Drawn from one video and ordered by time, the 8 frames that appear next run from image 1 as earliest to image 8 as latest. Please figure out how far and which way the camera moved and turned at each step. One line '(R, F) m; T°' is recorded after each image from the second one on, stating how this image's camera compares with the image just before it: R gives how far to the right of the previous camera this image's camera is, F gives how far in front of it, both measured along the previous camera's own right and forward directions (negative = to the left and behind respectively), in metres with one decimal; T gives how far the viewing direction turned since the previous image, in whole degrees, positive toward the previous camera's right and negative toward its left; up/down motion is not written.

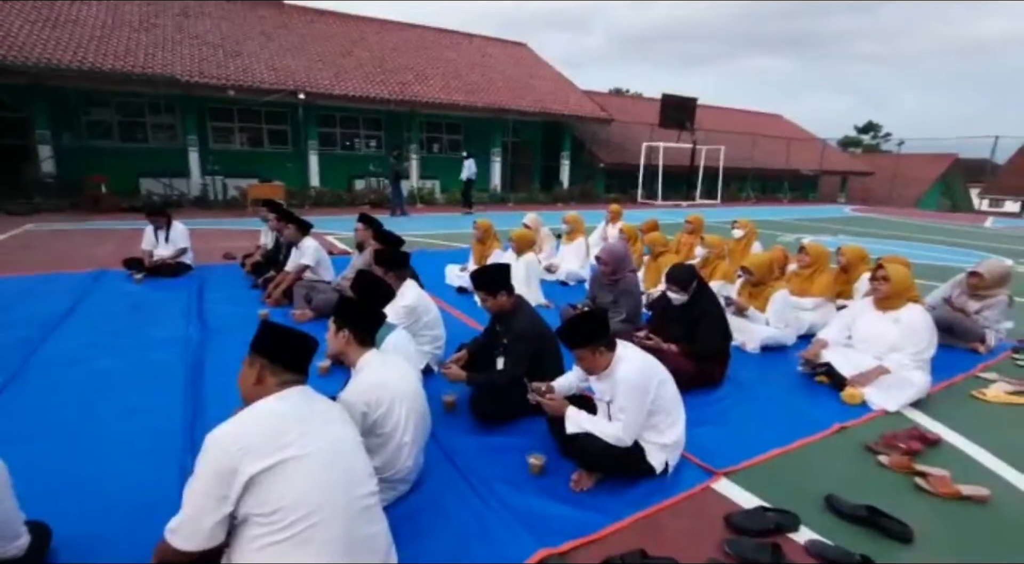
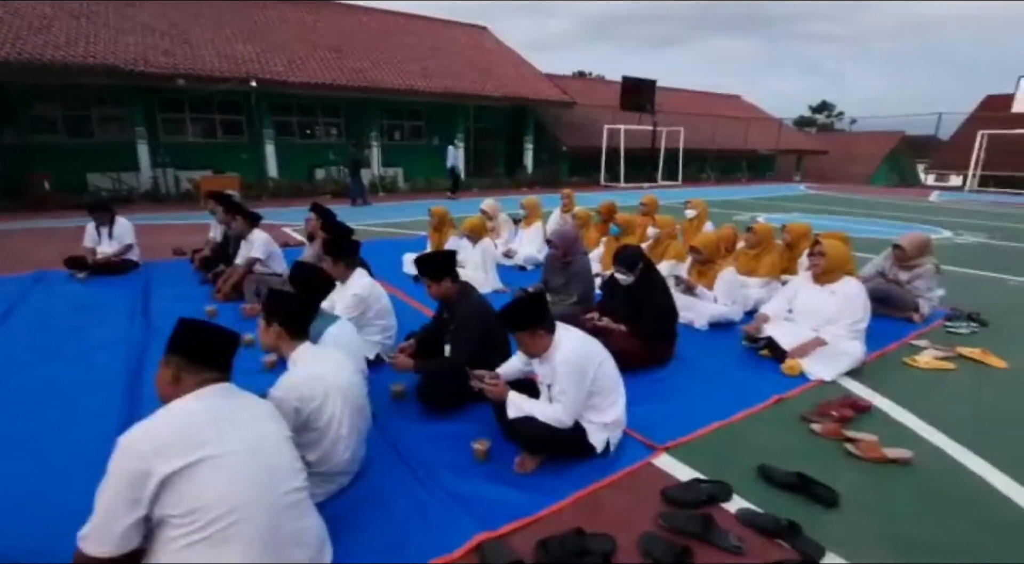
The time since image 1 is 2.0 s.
(+0.2, 0.0) m; +3°
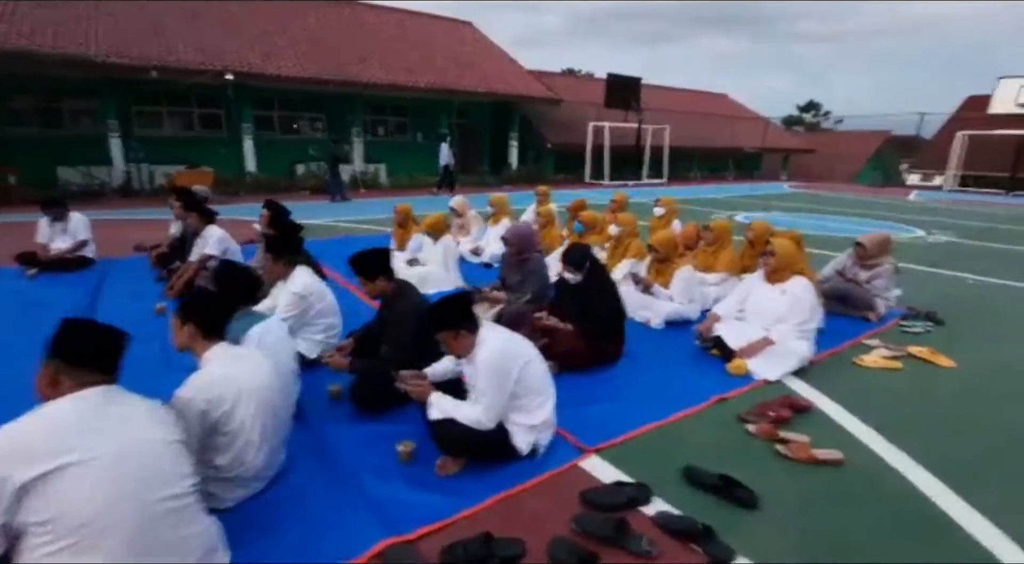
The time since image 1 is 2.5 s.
(+0.4, +0.1) m; +1°
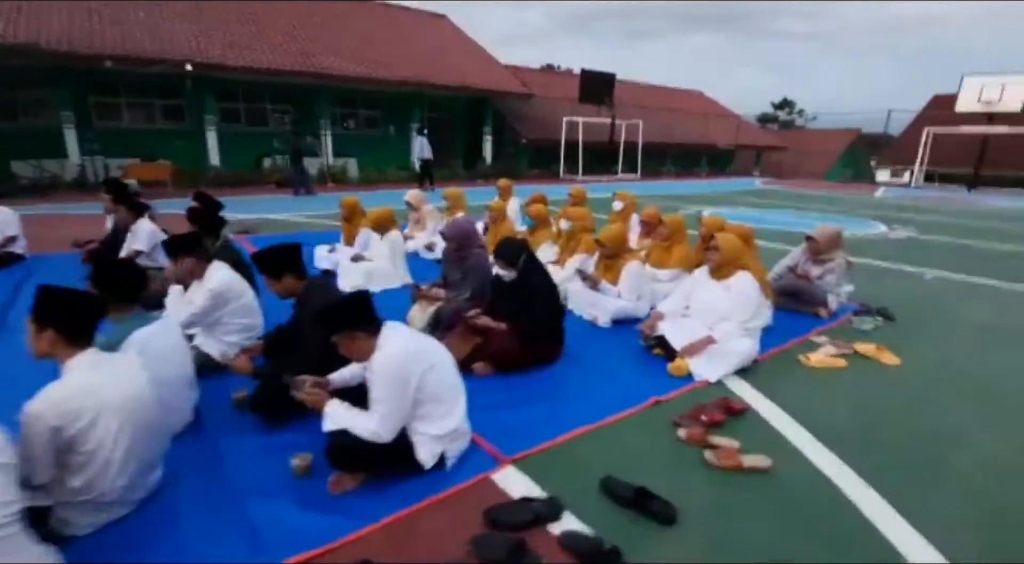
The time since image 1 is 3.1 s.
(+0.4, +0.2) m; +2°
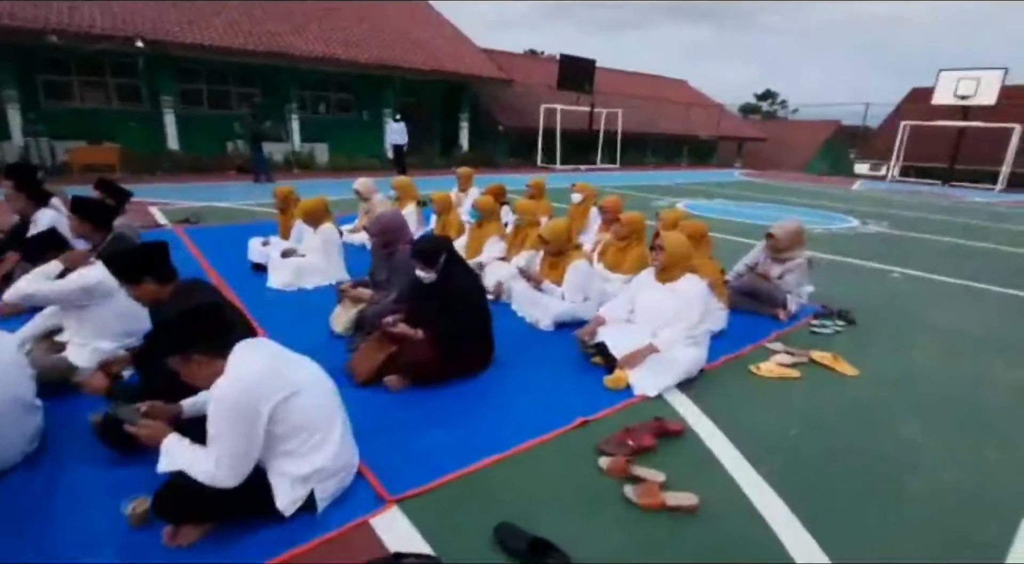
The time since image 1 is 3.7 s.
(+0.5, +0.4) m; +2°
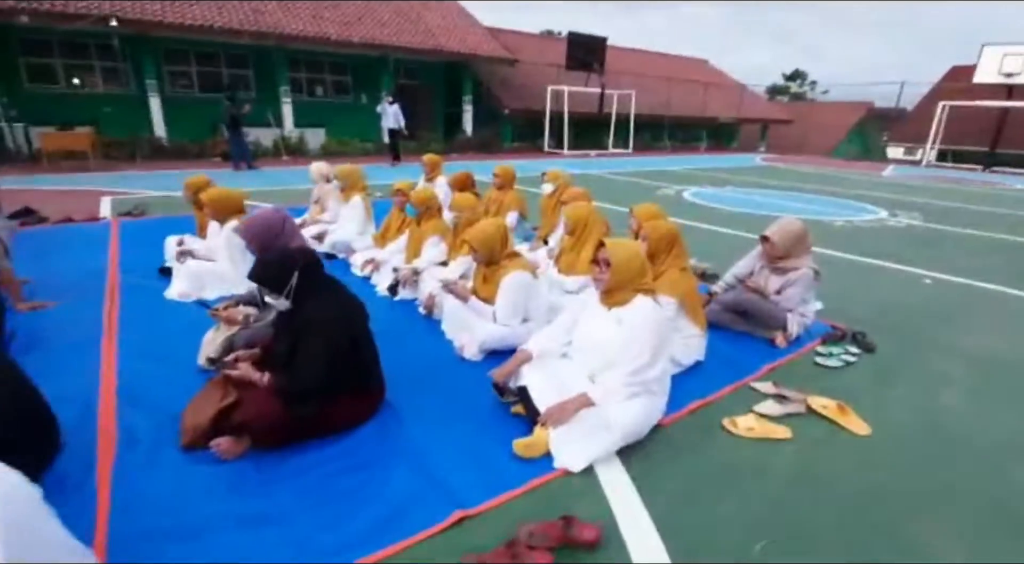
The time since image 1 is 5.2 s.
(+0.7, +1.0) m; -2°
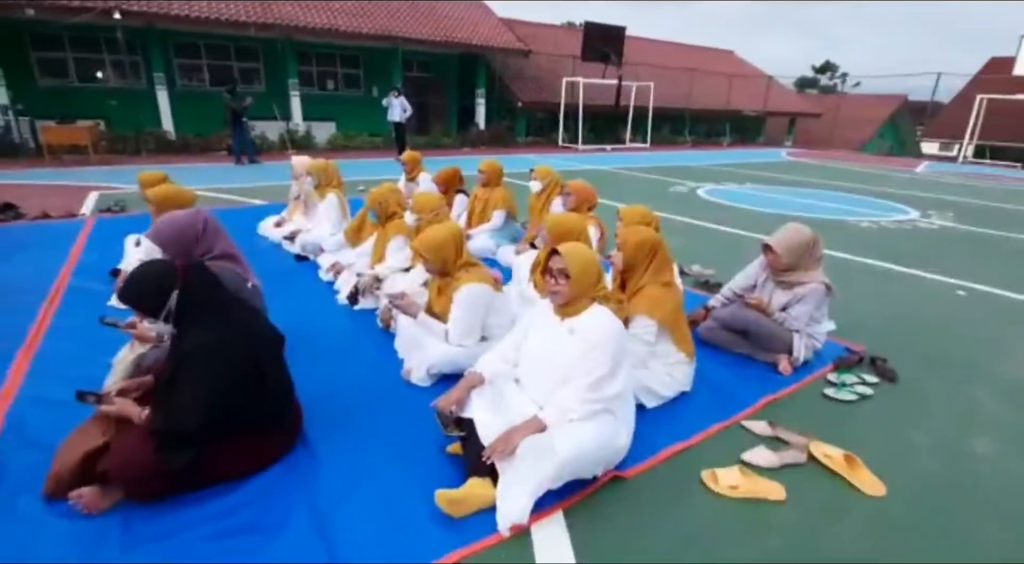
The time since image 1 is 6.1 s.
(+0.4, +0.5) m; -2°
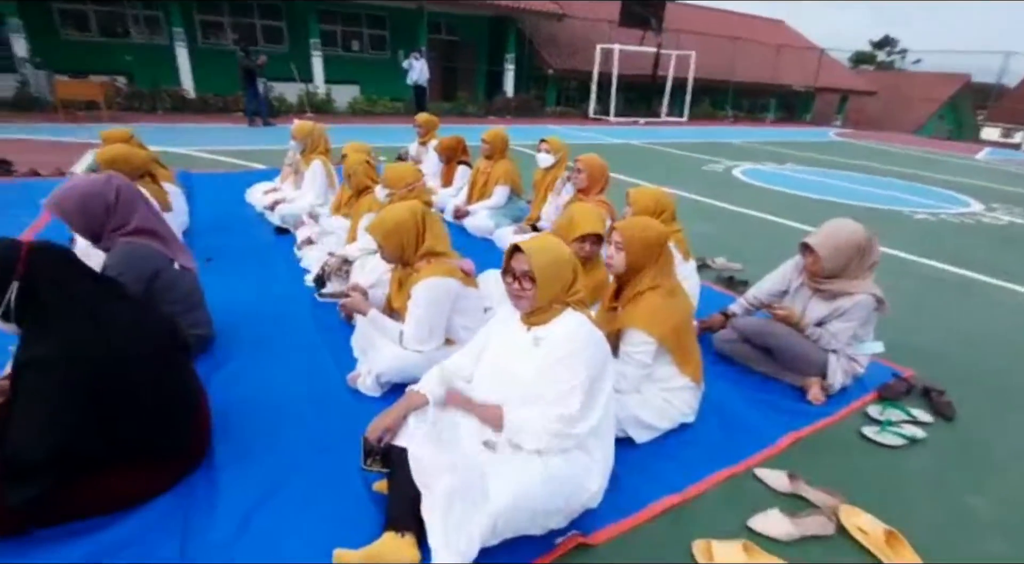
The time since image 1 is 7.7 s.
(+0.3, +0.6) m; -3°
